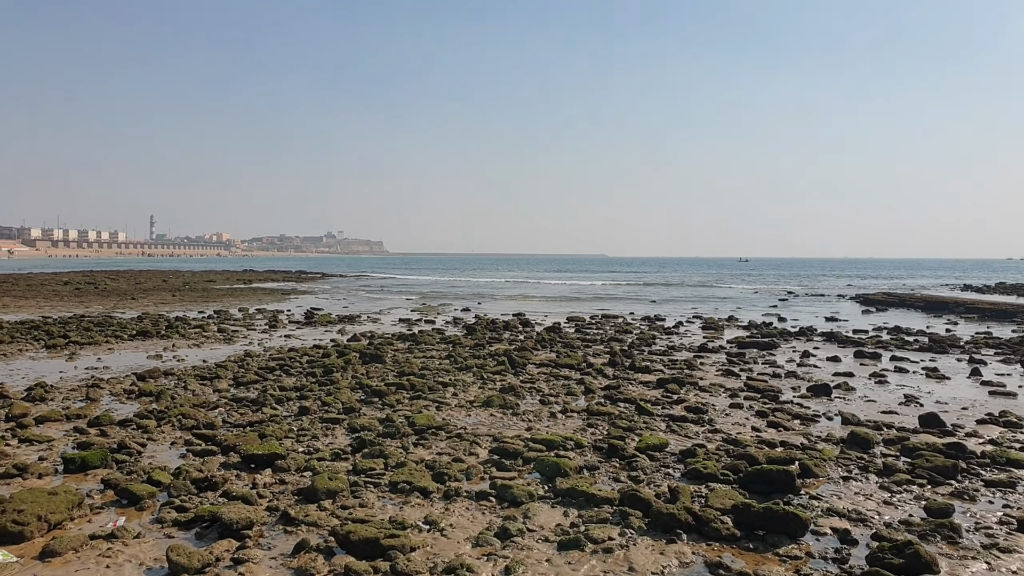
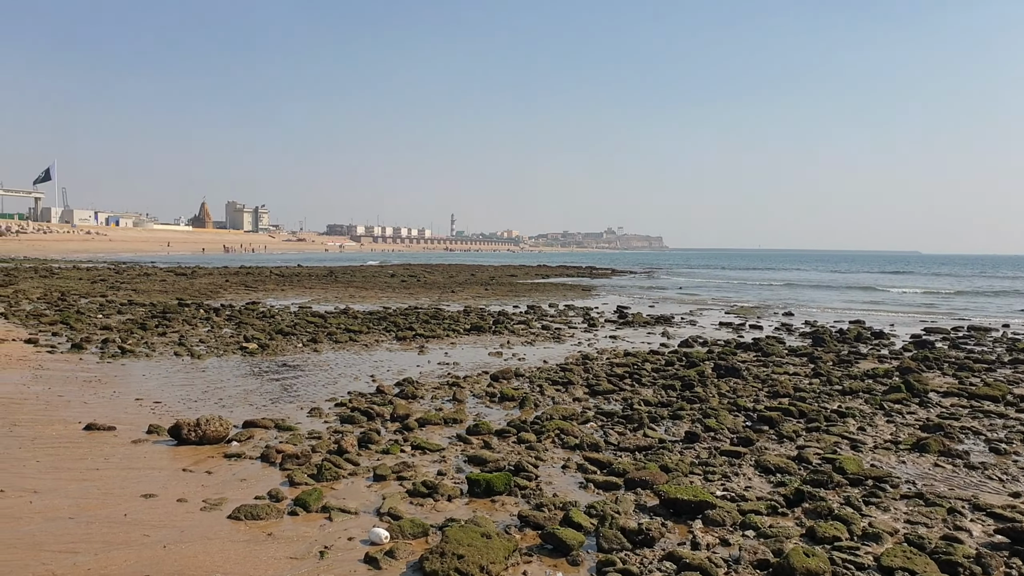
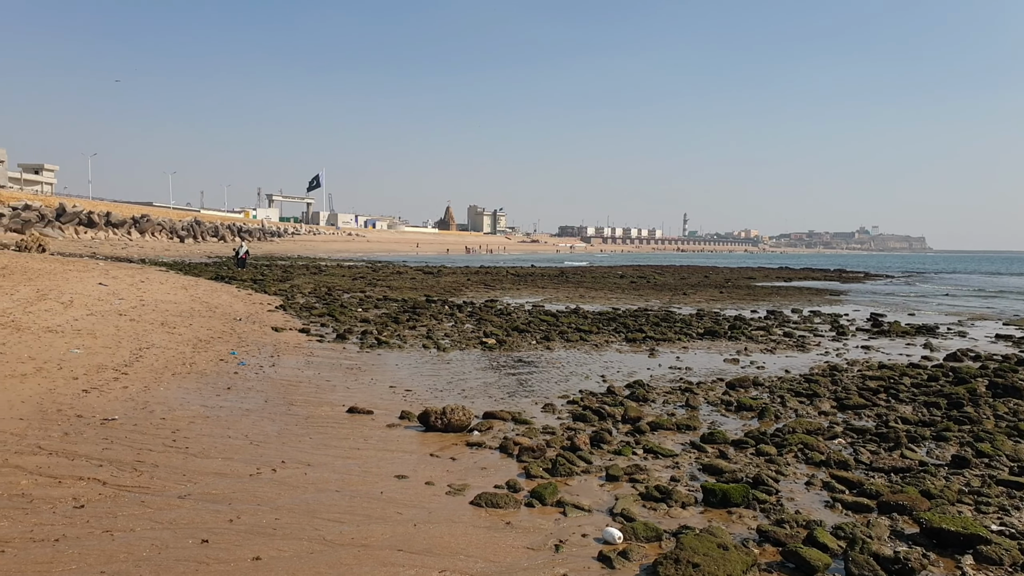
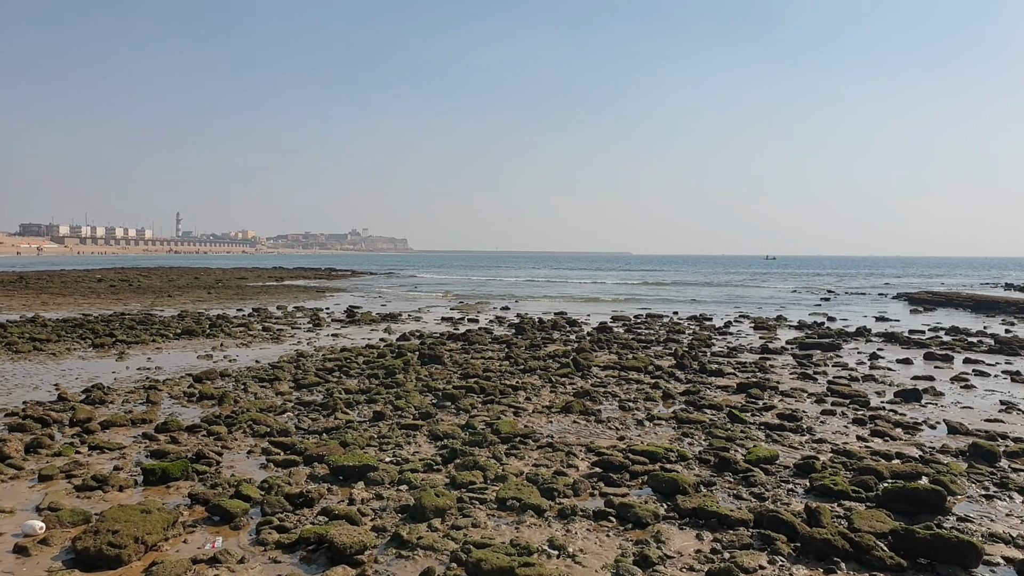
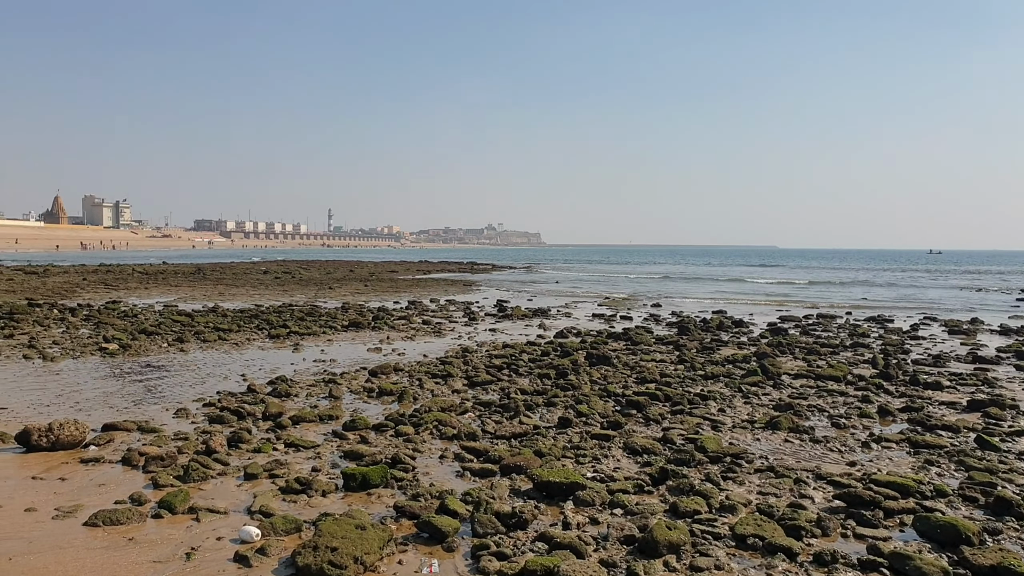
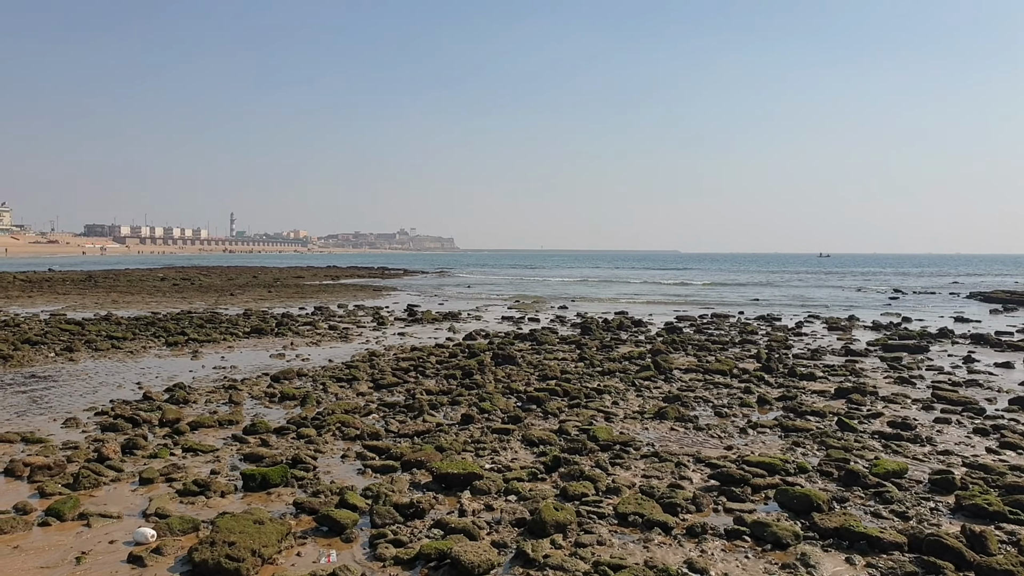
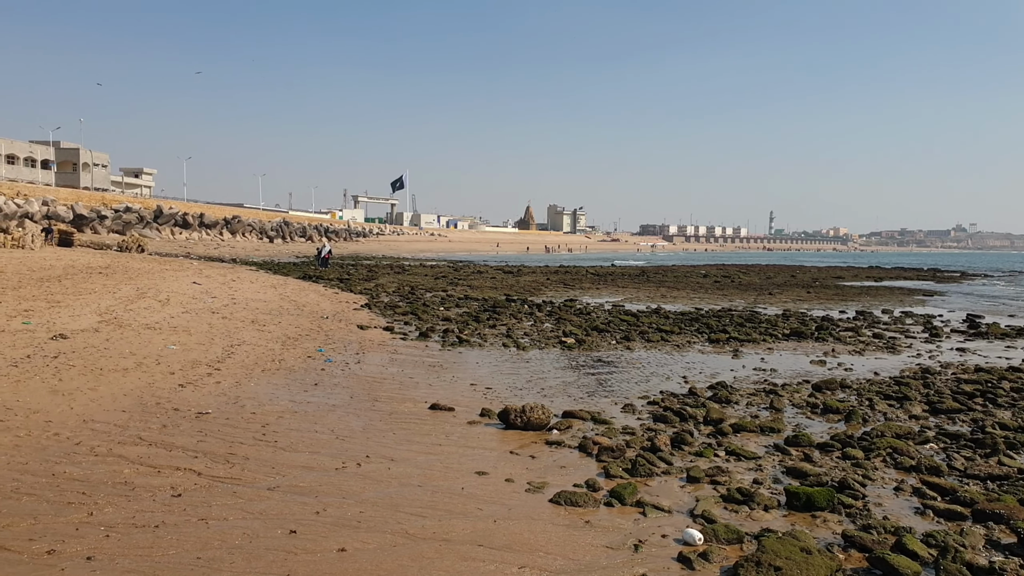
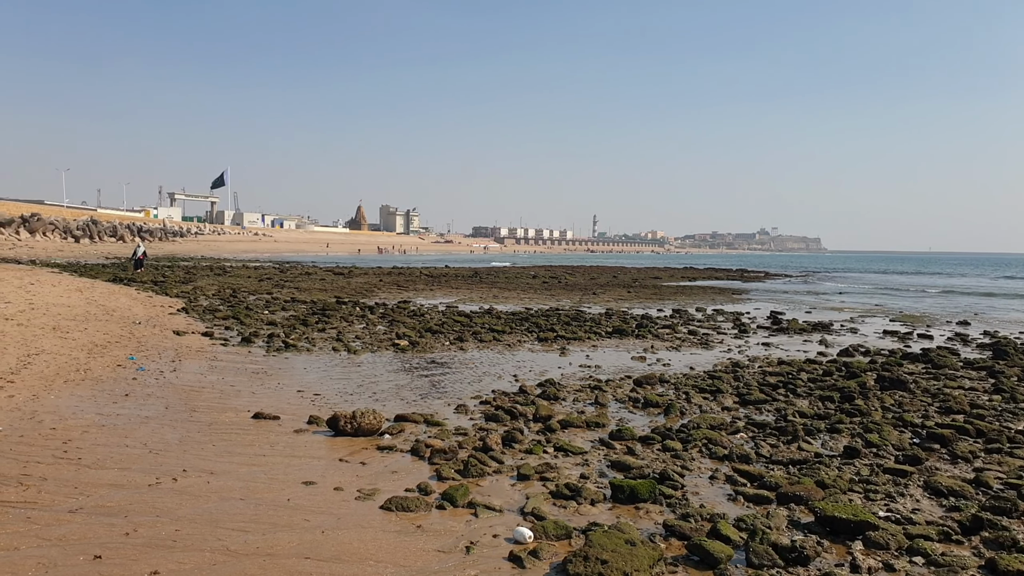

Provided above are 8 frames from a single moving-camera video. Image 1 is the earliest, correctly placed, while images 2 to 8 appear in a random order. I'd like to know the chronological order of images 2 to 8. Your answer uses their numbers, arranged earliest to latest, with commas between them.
4, 6, 5, 2, 8, 3, 7
